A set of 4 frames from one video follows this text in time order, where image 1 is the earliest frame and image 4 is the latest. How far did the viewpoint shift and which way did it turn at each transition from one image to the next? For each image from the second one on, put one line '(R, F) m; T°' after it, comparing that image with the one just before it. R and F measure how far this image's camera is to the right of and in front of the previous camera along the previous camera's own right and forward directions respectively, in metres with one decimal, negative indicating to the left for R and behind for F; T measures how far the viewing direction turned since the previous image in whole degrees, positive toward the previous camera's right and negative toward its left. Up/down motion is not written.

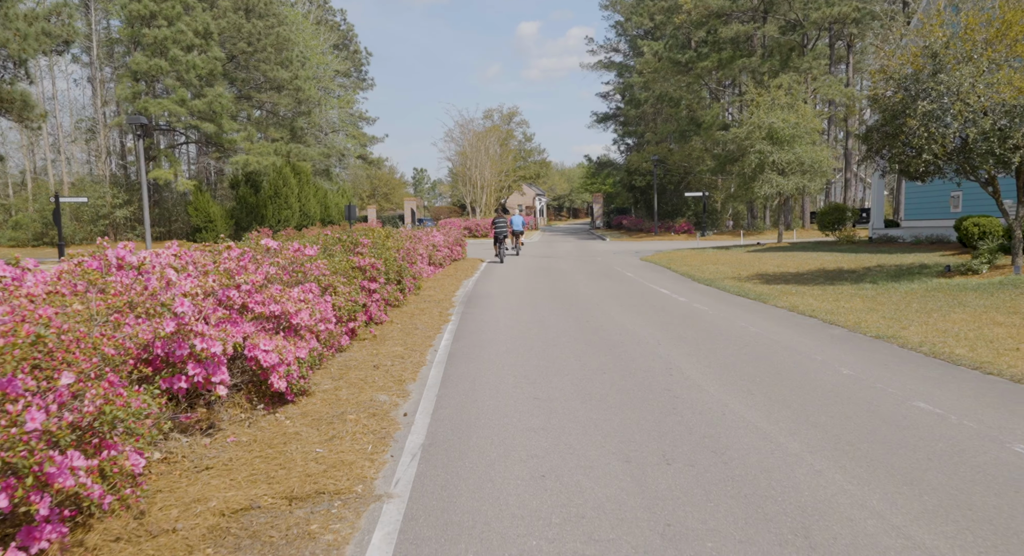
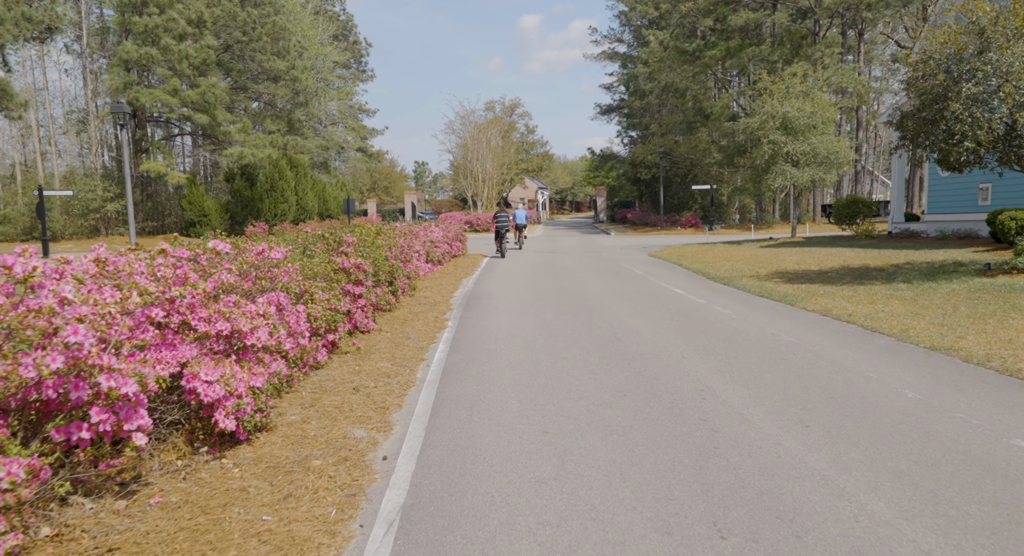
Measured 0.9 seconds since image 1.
(0.0, +1.1) m; 0°
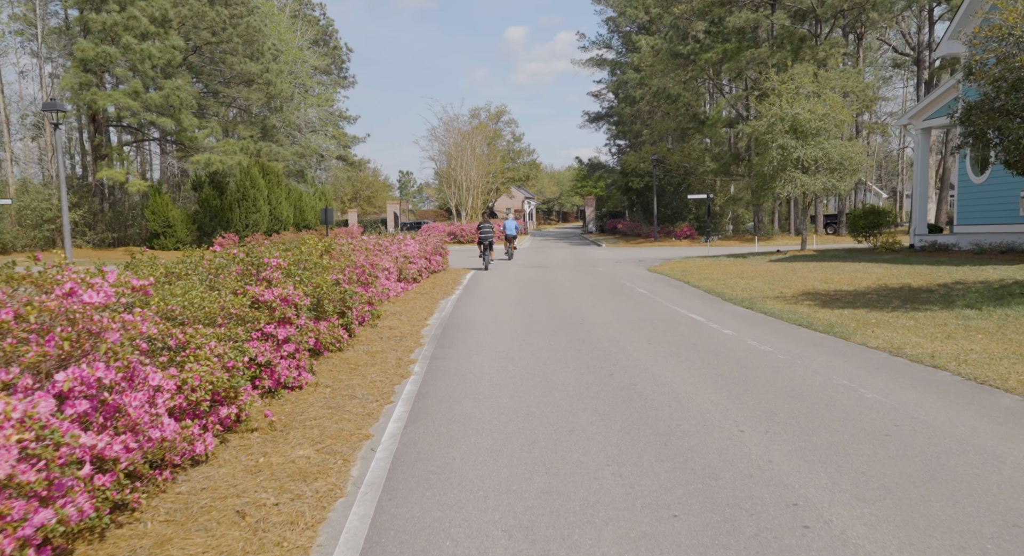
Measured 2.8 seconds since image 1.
(0.0, +2.4) m; +1°
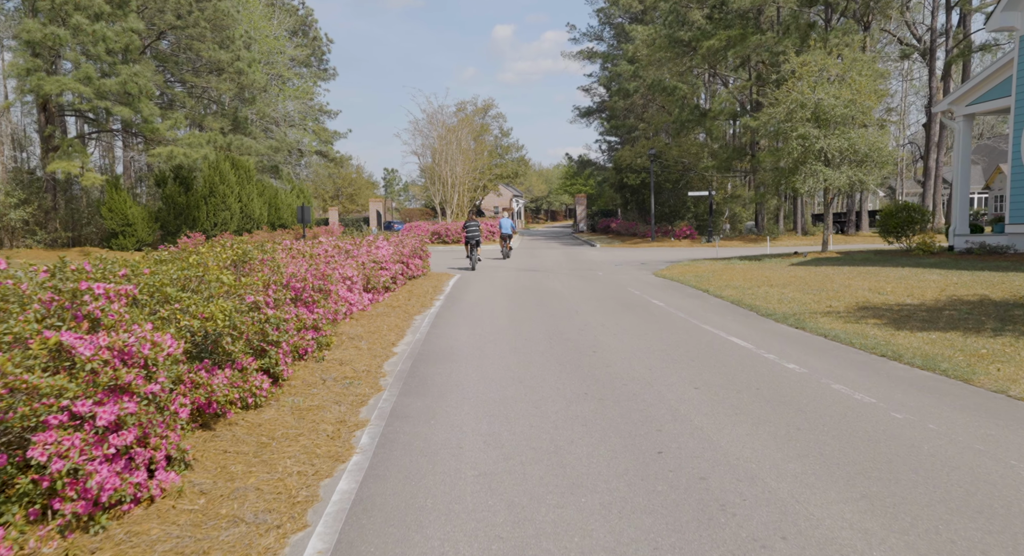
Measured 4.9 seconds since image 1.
(-0.1, +2.8) m; +1°
